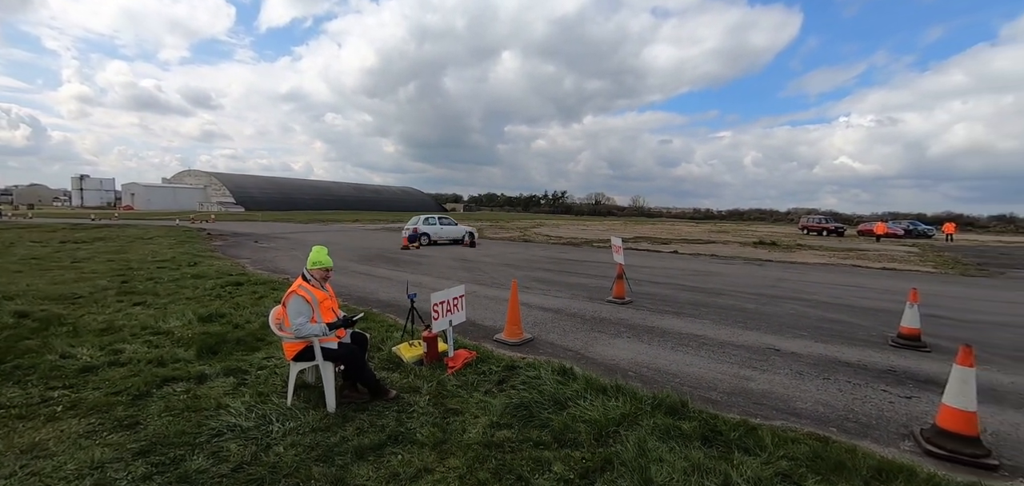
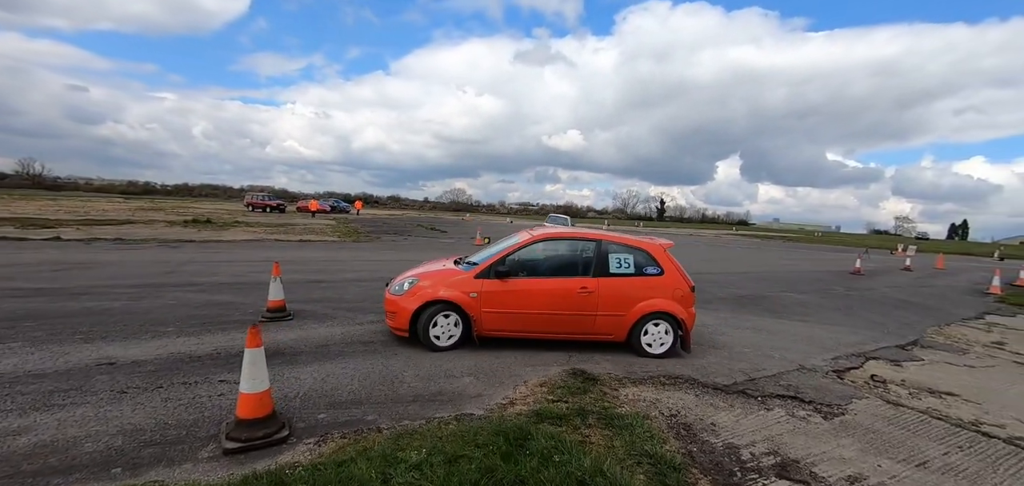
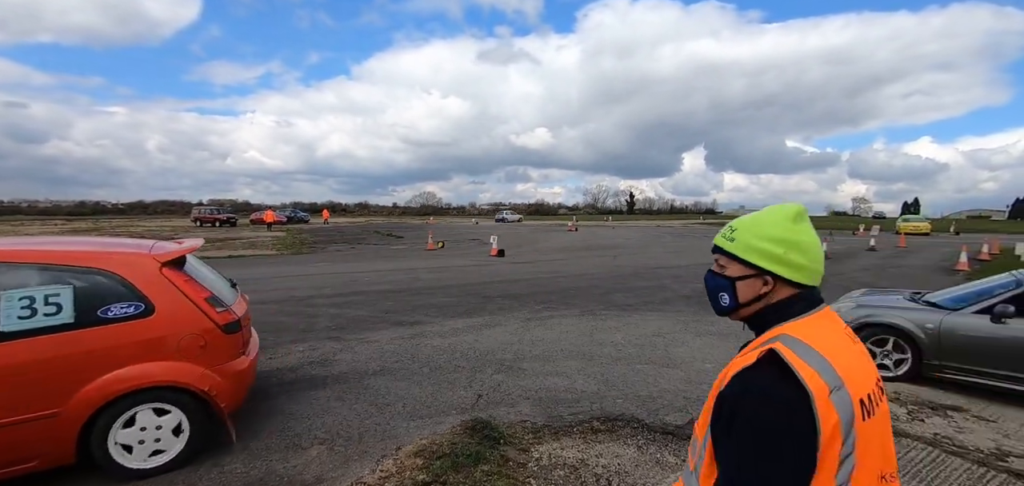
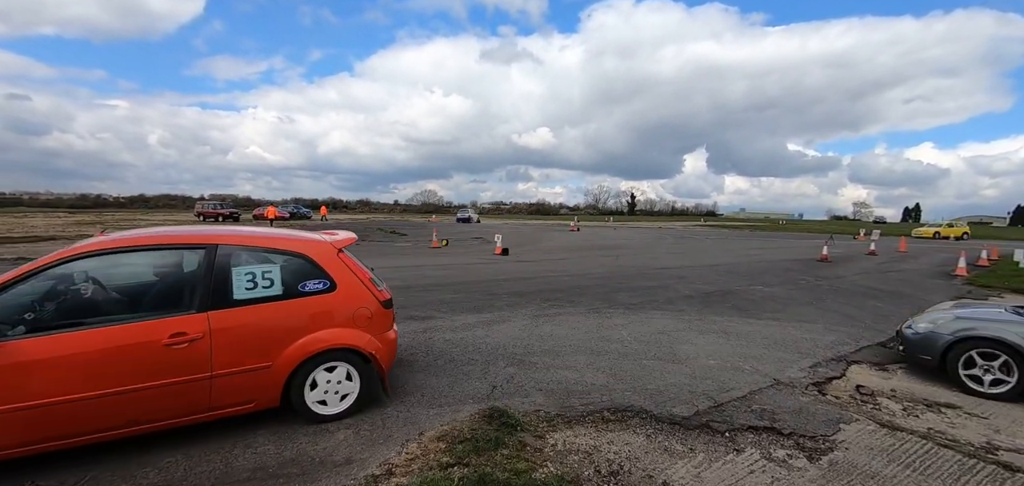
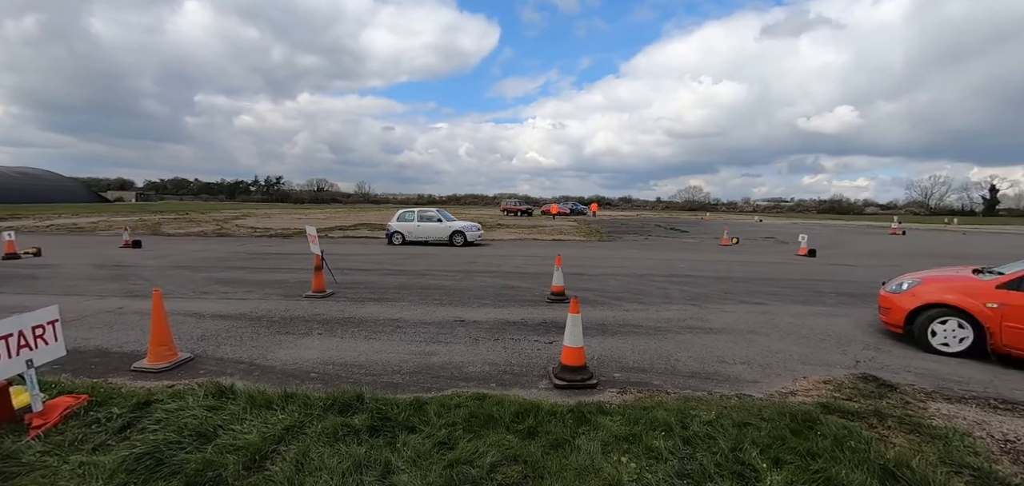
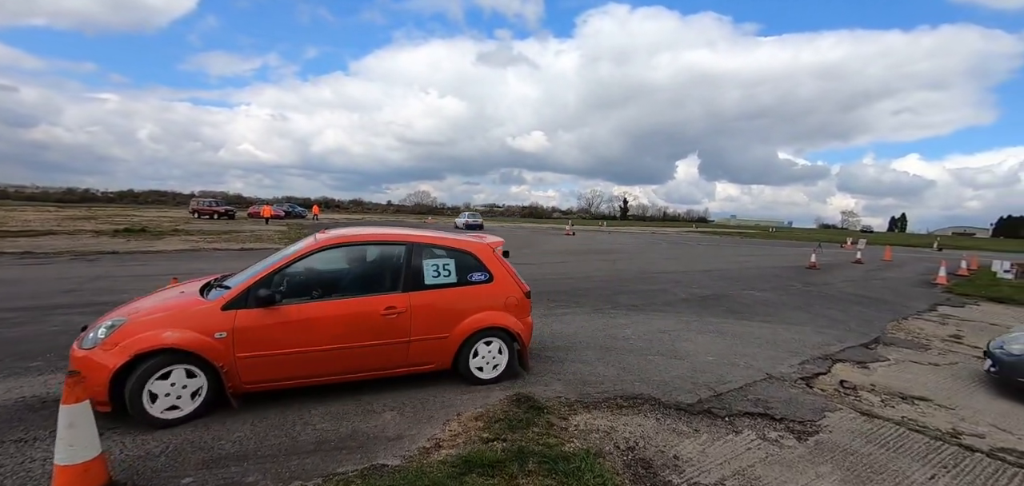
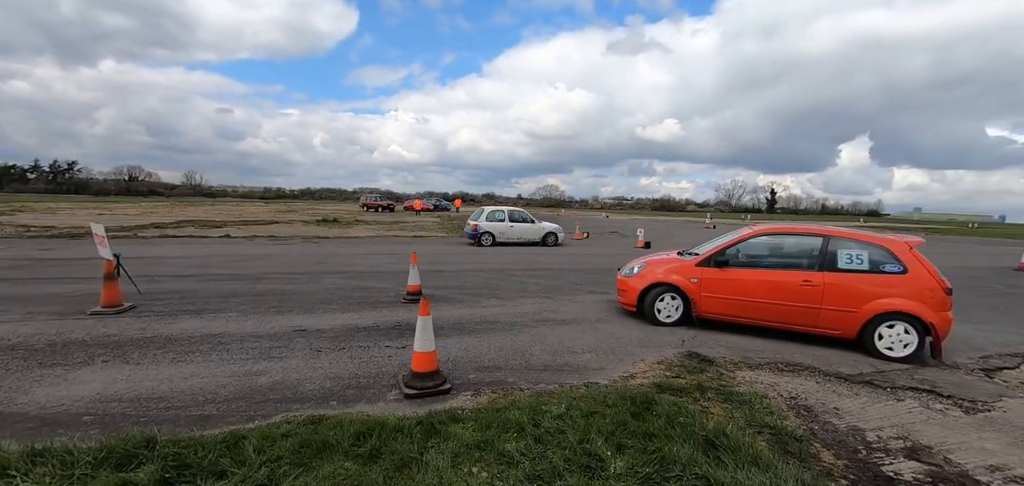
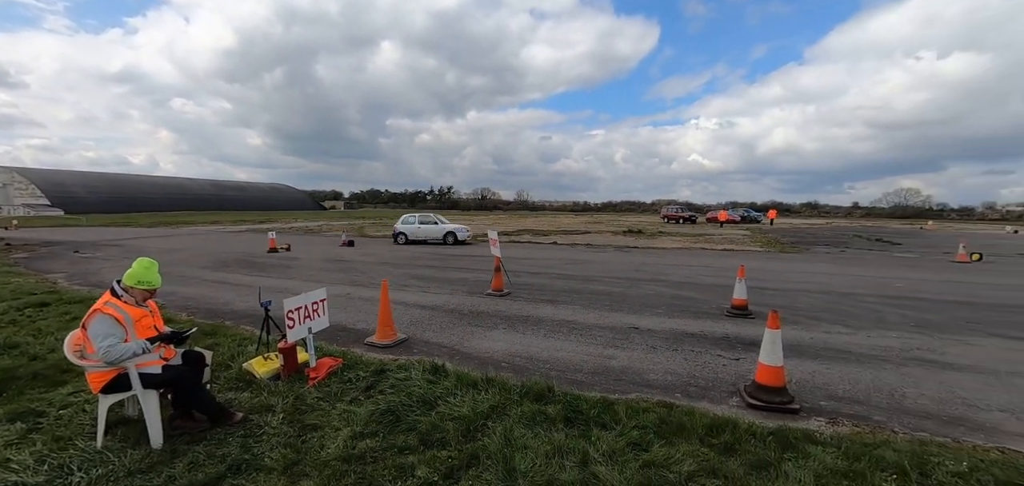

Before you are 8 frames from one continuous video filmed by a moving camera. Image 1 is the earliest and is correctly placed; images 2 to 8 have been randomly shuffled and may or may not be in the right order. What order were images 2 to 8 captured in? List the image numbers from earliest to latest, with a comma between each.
8, 5, 7, 2, 6, 4, 3
